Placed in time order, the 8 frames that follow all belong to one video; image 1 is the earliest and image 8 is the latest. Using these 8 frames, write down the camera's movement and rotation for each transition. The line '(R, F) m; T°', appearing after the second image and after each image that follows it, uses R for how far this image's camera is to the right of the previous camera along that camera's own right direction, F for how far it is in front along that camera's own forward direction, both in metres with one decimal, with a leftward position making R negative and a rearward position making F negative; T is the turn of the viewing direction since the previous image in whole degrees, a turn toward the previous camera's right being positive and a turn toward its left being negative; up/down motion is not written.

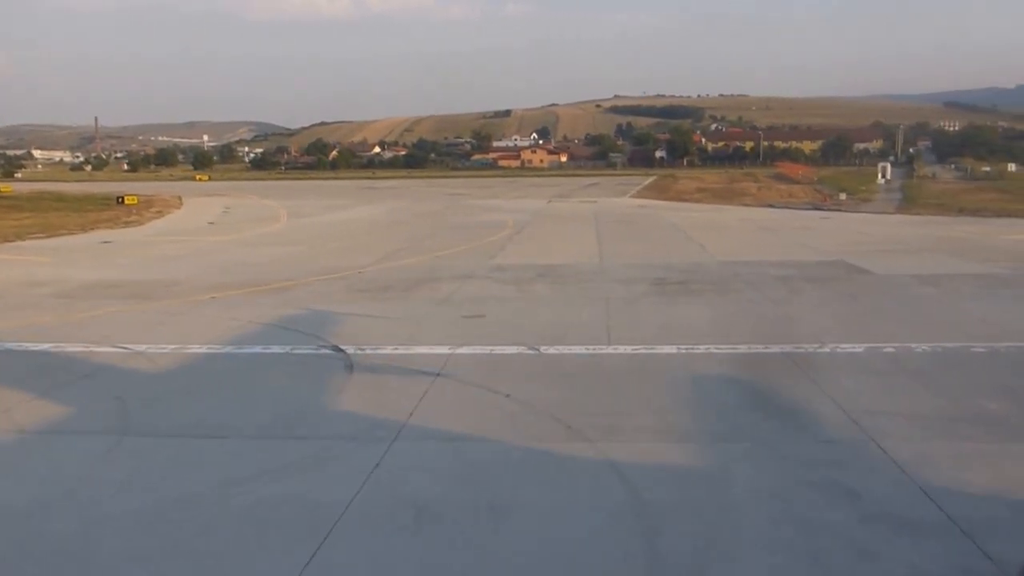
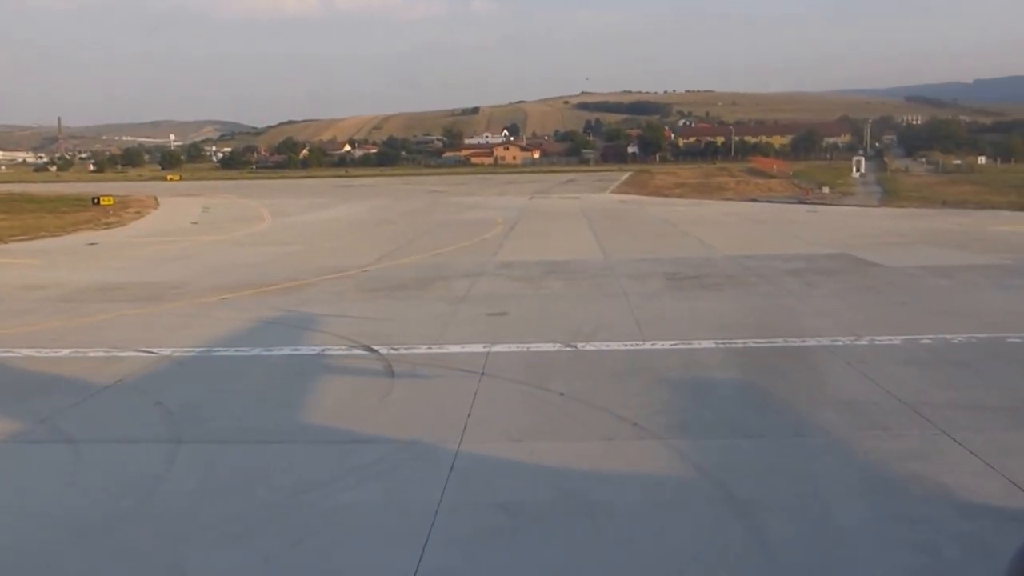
(-0.8, 0.0) m; +3°
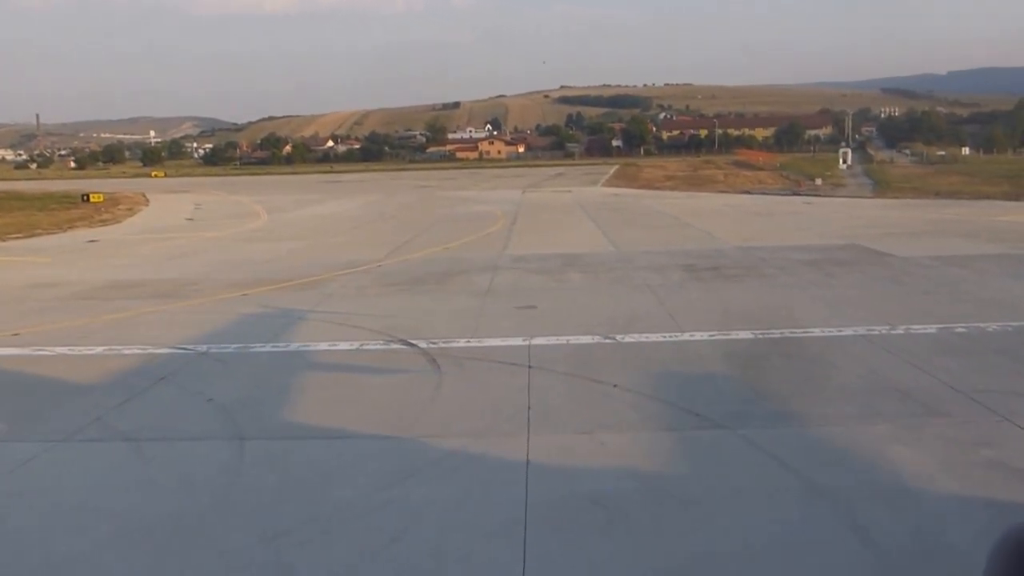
(-0.7, -0.1) m; +2°
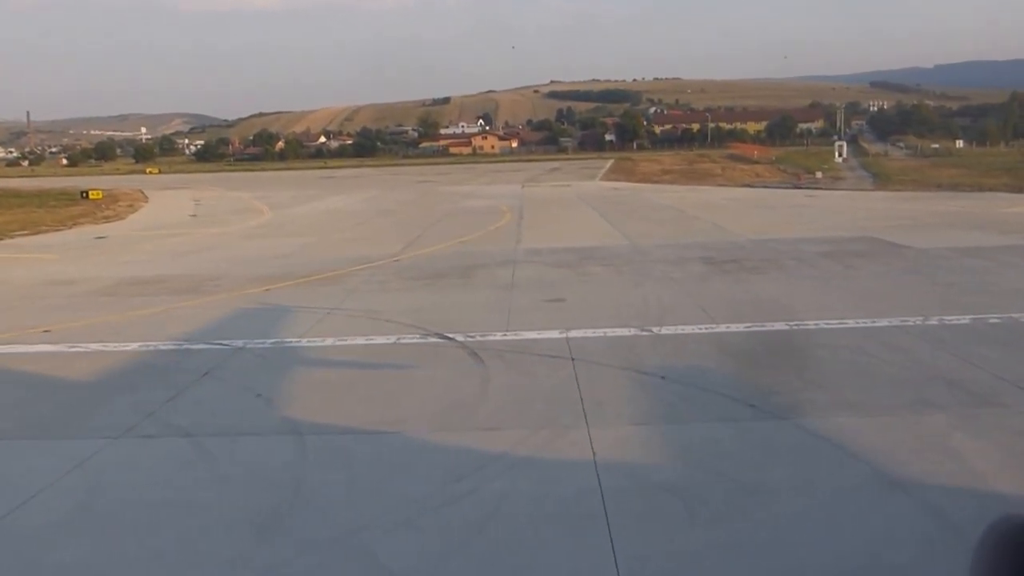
(-0.6, -0.1) m; +1°
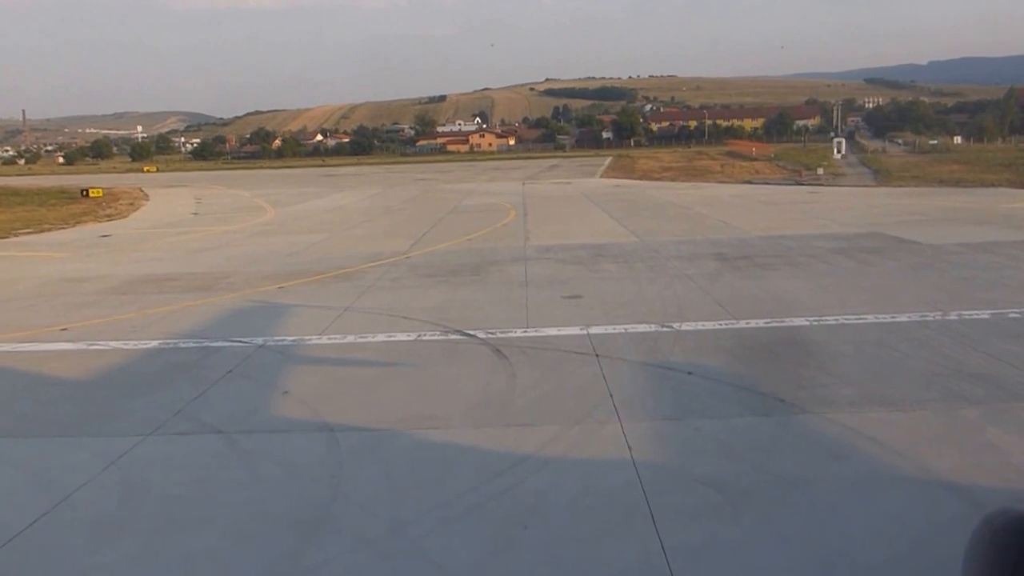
(-0.3, 0.0) m; +1°
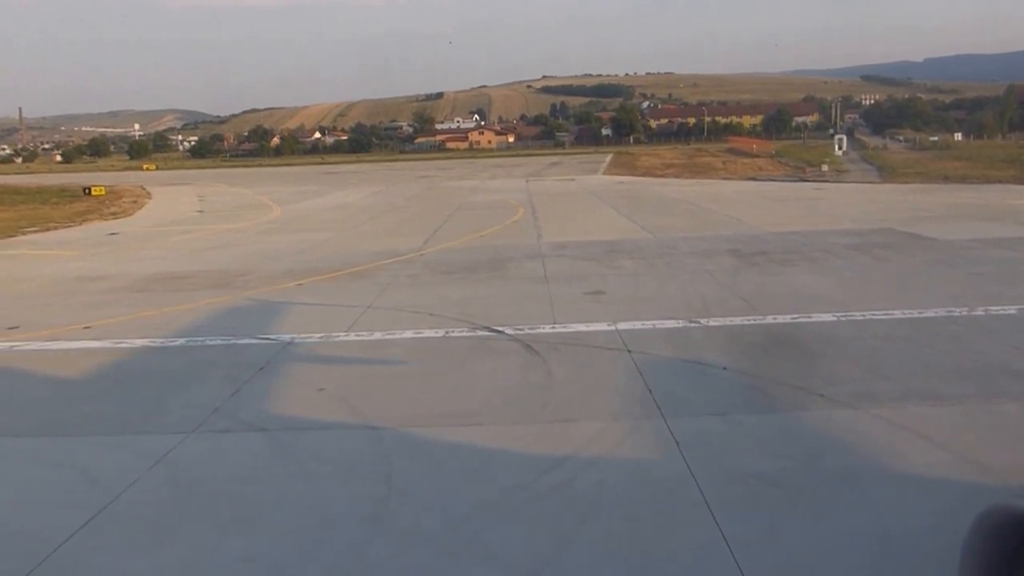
(-0.4, 0.0) m; +1°
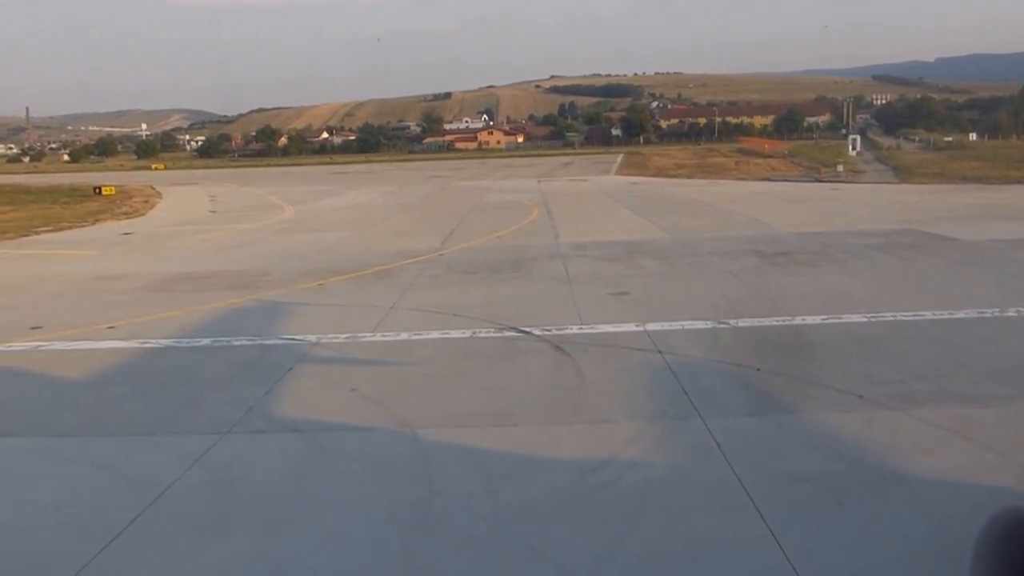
(-0.2, +0.1) m; 0°
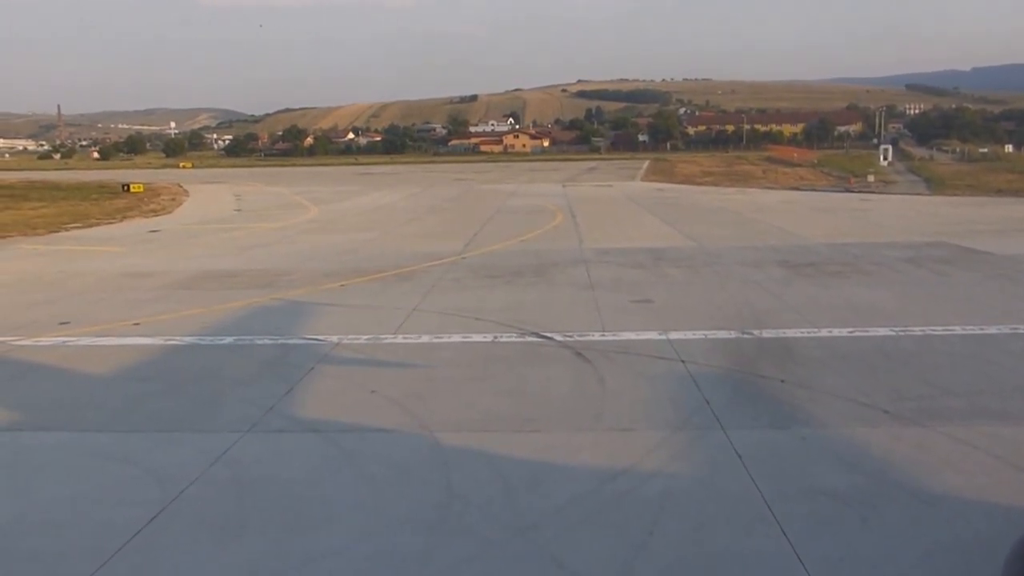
(0.0, +0.1) m; -1°
